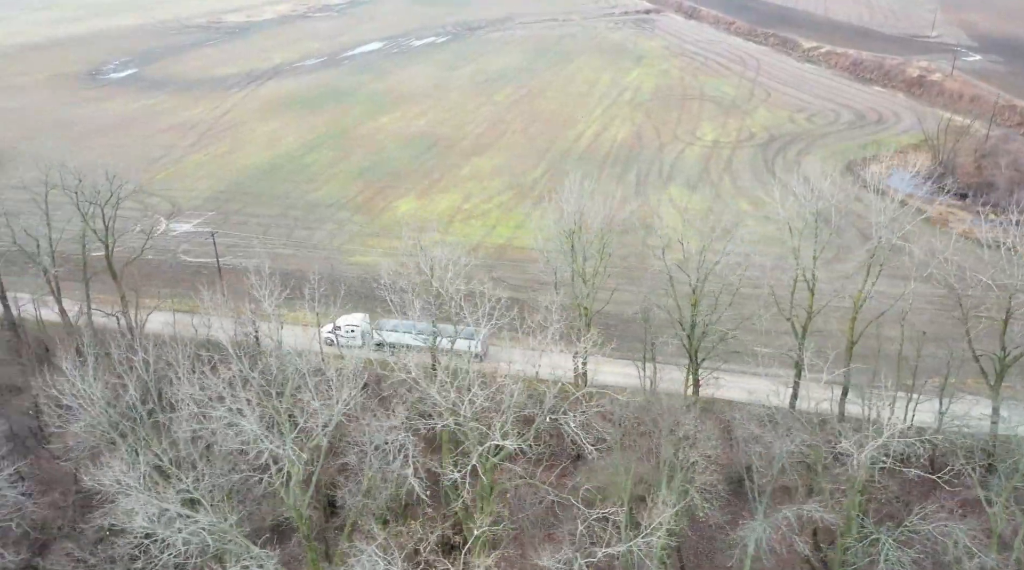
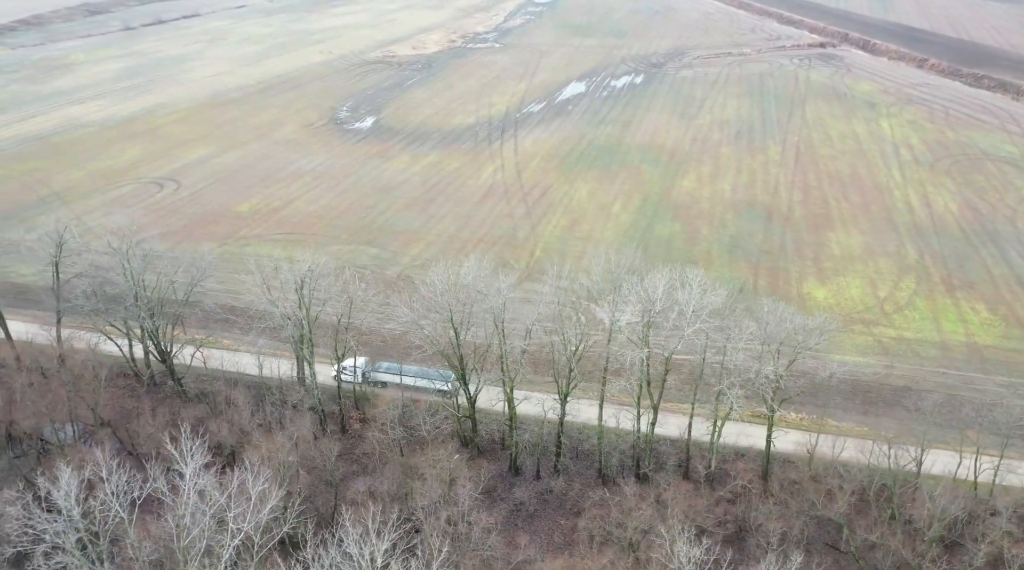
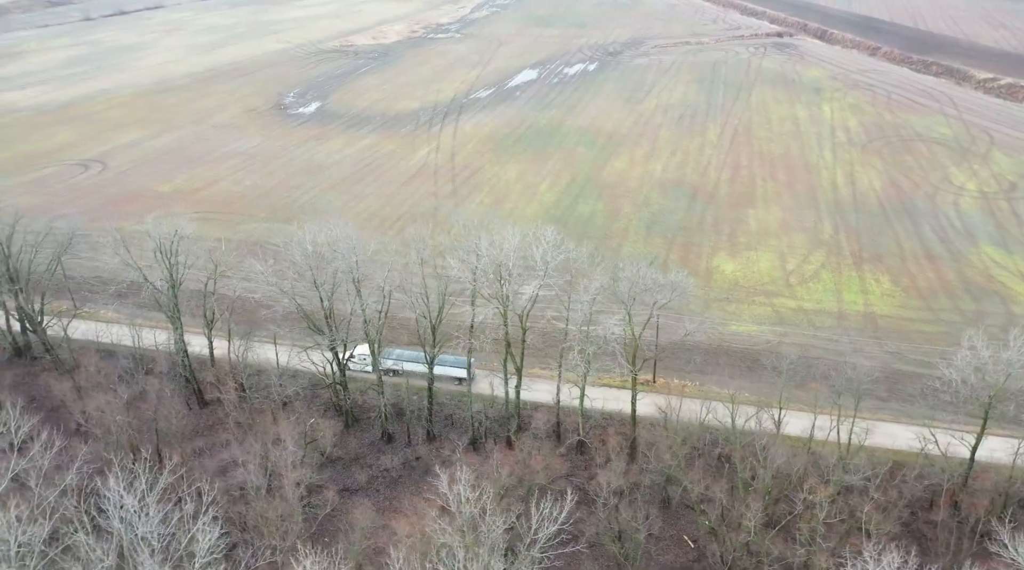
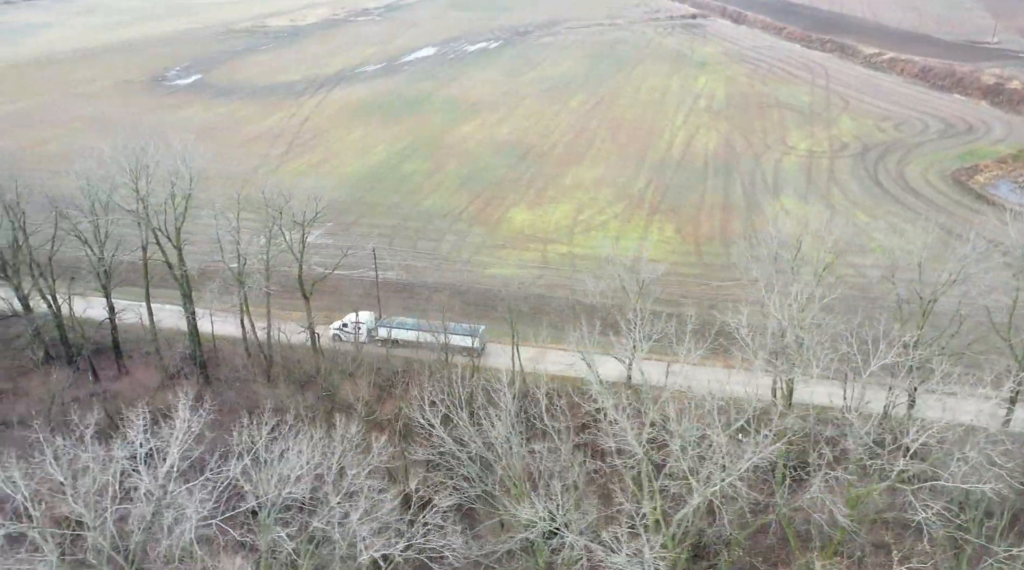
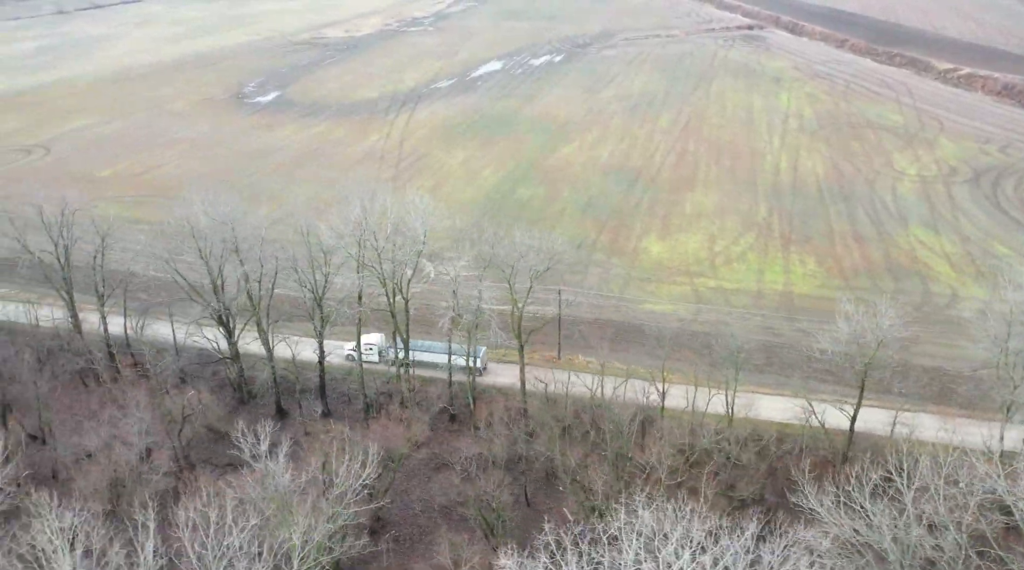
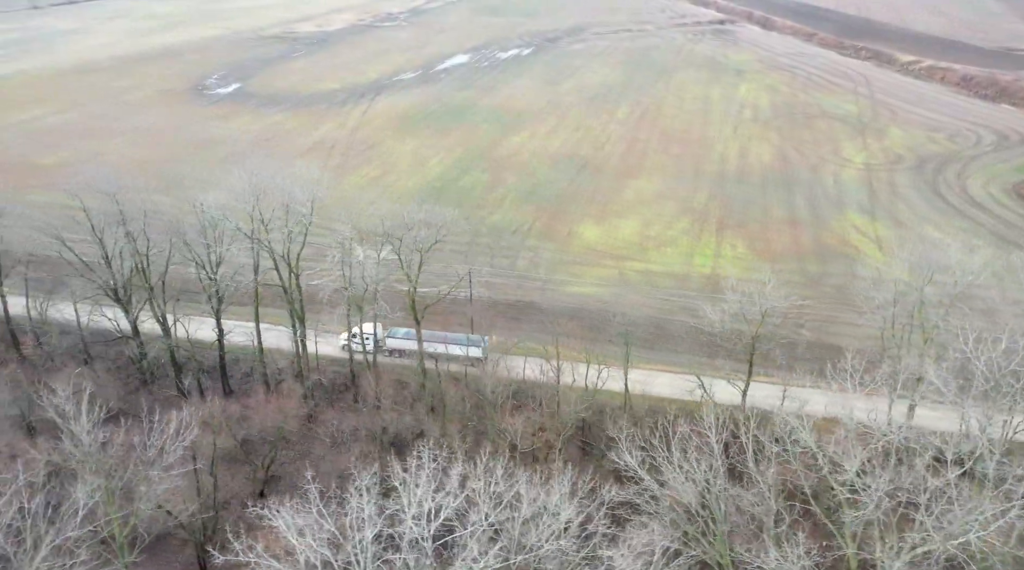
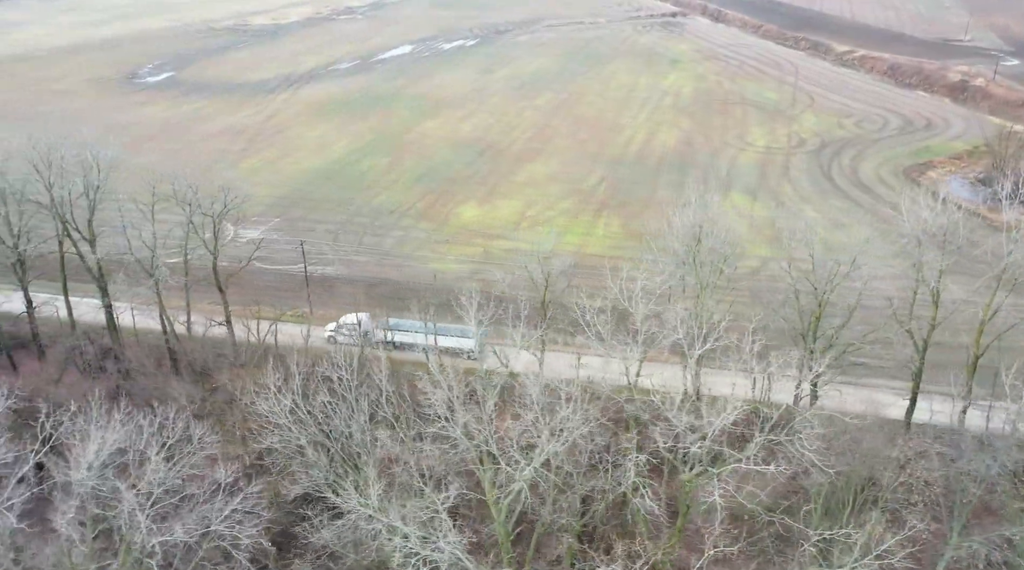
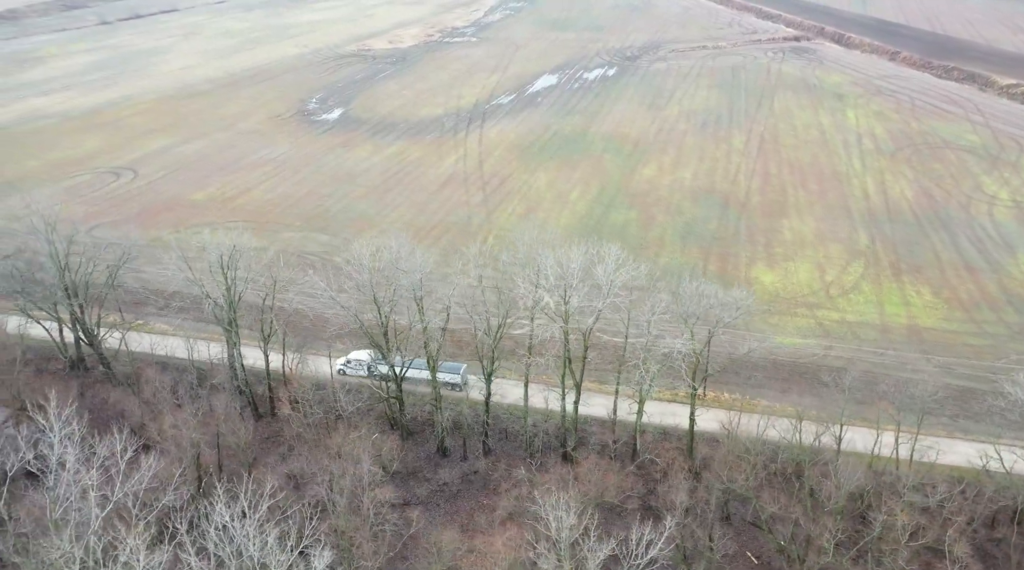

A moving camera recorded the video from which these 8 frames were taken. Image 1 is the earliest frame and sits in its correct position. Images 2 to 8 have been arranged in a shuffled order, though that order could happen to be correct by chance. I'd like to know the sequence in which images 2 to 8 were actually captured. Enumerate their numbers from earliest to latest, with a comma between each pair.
7, 4, 6, 5, 3, 8, 2
